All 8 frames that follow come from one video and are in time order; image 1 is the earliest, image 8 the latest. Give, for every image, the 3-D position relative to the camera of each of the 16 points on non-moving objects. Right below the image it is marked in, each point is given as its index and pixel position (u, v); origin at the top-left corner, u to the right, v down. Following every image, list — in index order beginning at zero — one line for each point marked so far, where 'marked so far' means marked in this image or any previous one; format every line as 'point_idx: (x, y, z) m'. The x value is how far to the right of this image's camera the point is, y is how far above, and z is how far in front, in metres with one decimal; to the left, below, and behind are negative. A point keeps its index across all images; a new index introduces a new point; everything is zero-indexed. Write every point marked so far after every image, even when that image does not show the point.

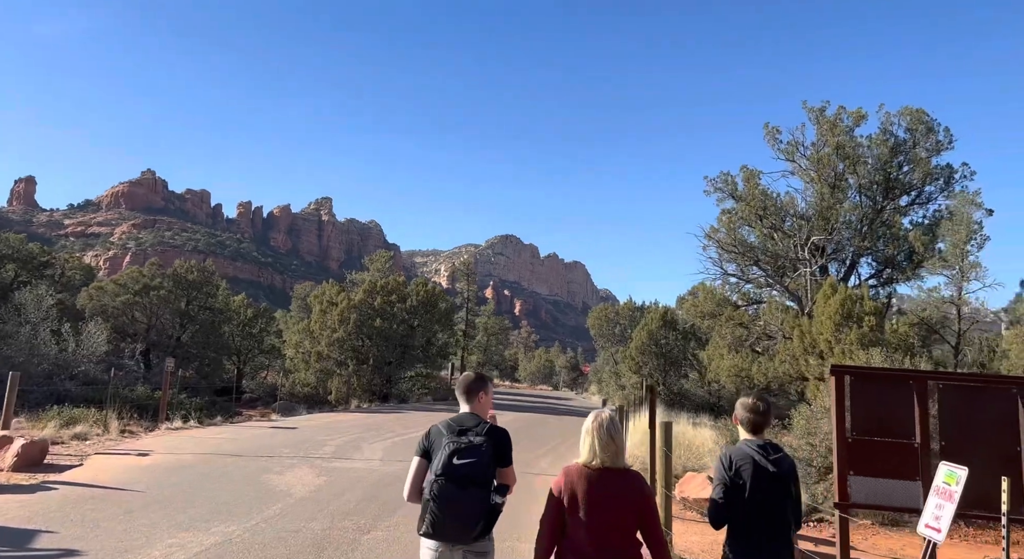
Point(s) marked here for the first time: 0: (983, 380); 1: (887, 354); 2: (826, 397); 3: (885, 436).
0: (+6.8, -1.5, +11.1) m
1: (+8.9, -1.8, +18.5) m
2: (+7.7, -2.8, +19.1) m
3: (+5.4, -2.2, +11.2) m
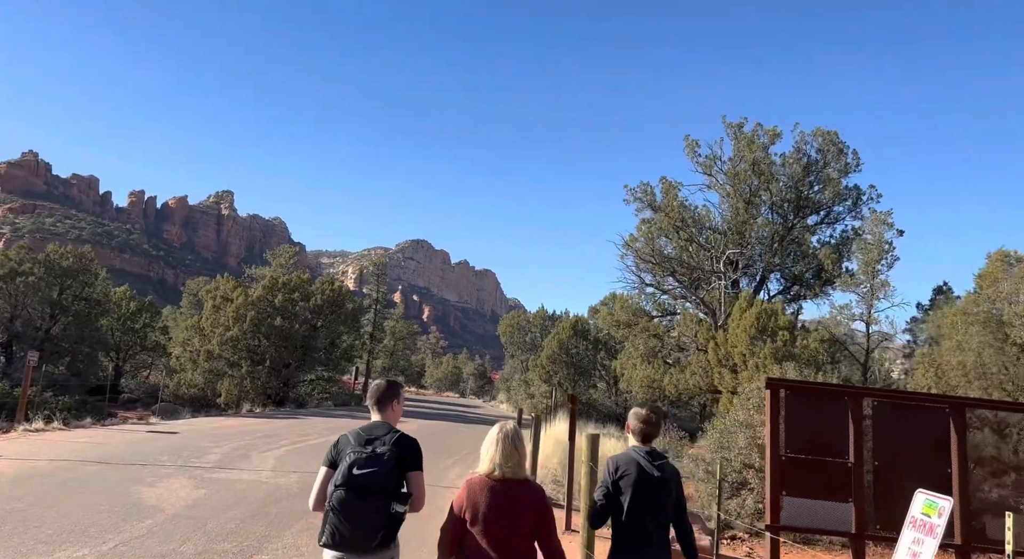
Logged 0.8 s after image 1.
0: (+5.7, -1.7, +10.8) m
1: (+6.9, -2.2, +18.4) m
2: (+5.5, -3.1, +18.9) m
3: (+4.2, -2.4, +10.8) m
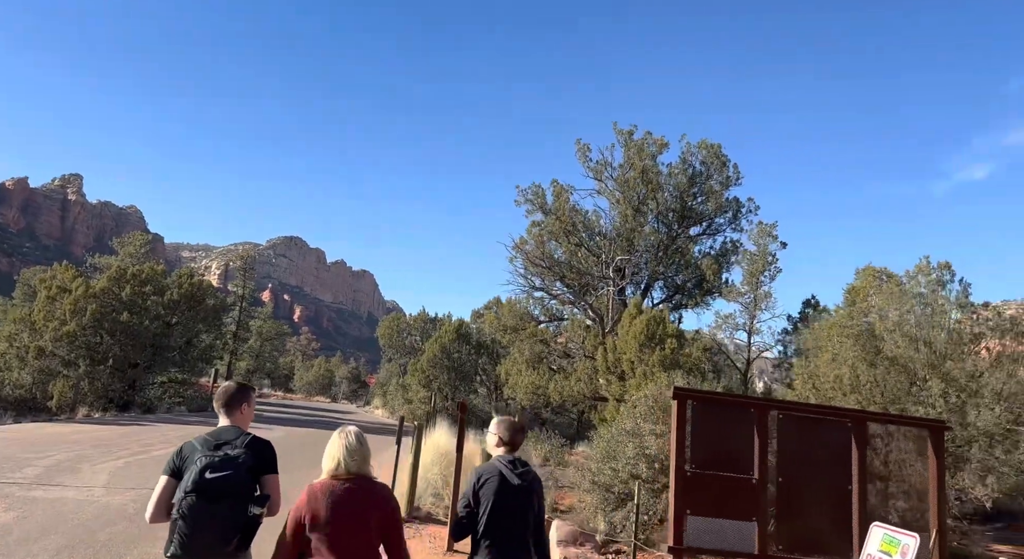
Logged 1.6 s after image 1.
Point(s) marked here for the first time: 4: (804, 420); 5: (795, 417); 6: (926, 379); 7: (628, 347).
0: (+4.2, -1.8, +10.5) m
1: (+4.2, -2.4, +18.2) m
2: (+2.7, -3.2, +18.4) m
3: (+2.7, -2.4, +10.2) m
4: (+3.9, -1.9, +10.5) m
5: (+3.8, -1.8, +10.5) m
6: (+8.7, -2.0, +16.6) m
7: (+3.0, -1.7, +19.9) m
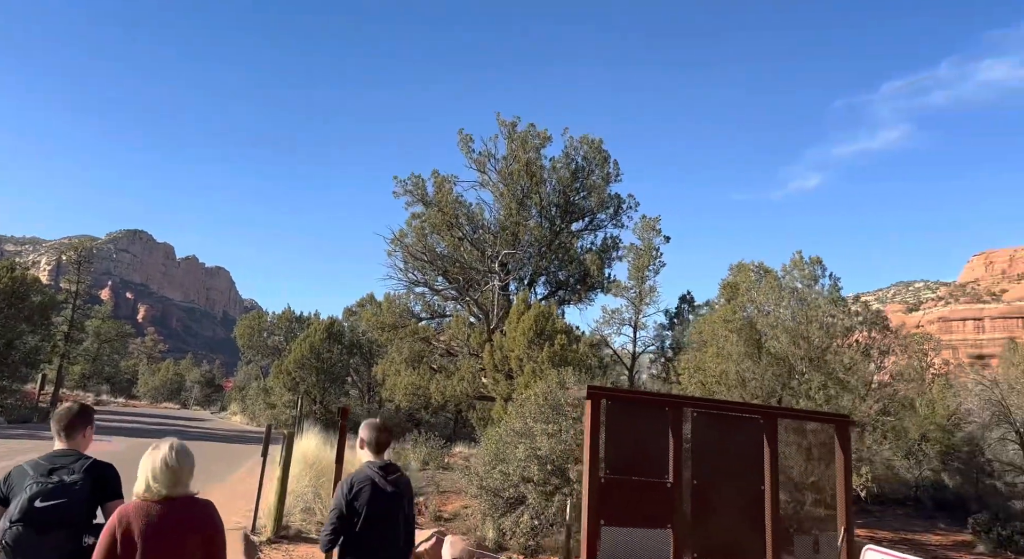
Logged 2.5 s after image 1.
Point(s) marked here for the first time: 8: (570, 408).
0: (+2.9, -1.7, +10.1) m
1: (+1.5, -2.2, +17.7) m
2: (+0.1, -3.1, +17.6) m
3: (+1.5, -2.3, +9.6) m
4: (+2.6, -1.8, +10.0) m
5: (+2.5, -1.7, +10.0) m
6: (+6.3, -1.9, +16.9) m
7: (+0.1, -1.6, +19.2) m
8: (+1.3, -2.8, +17.3) m
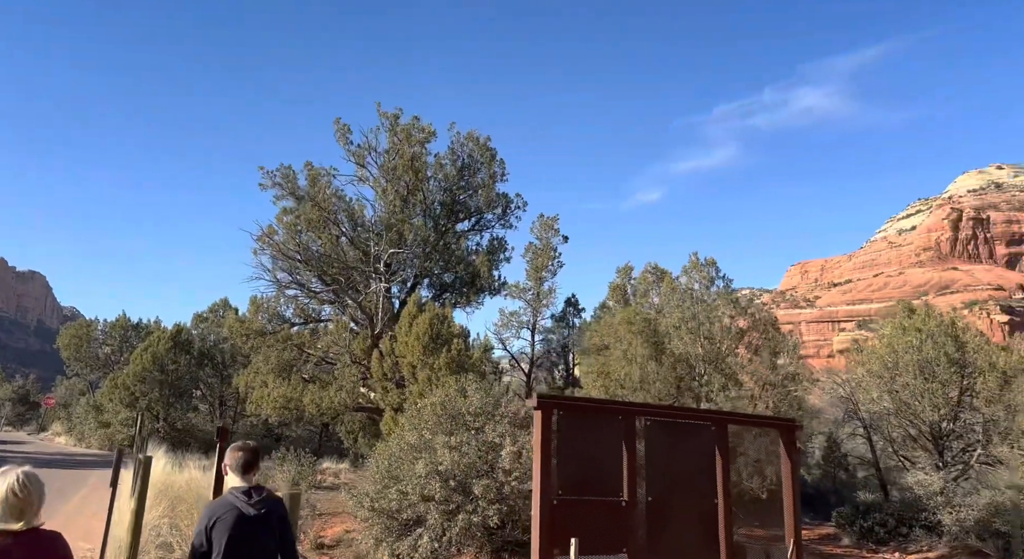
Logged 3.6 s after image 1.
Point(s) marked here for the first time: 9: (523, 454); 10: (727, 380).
0: (+2.1, -1.6, +9.4) m
1: (-0.7, -2.2, +16.6) m
2: (-2.1, -3.1, +16.2) m
3: (+0.9, -2.3, +8.6) m
4: (+1.9, -1.7, +9.3) m
5: (+1.8, -1.7, +9.2) m
6: (+4.1, -1.9, +16.7) m
7: (-2.4, -1.6, +17.7) m
8: (-0.8, -2.9, +16.1) m
9: (+0.2, -3.4, +15.3) m
10: (+4.5, -2.1, +16.5) m
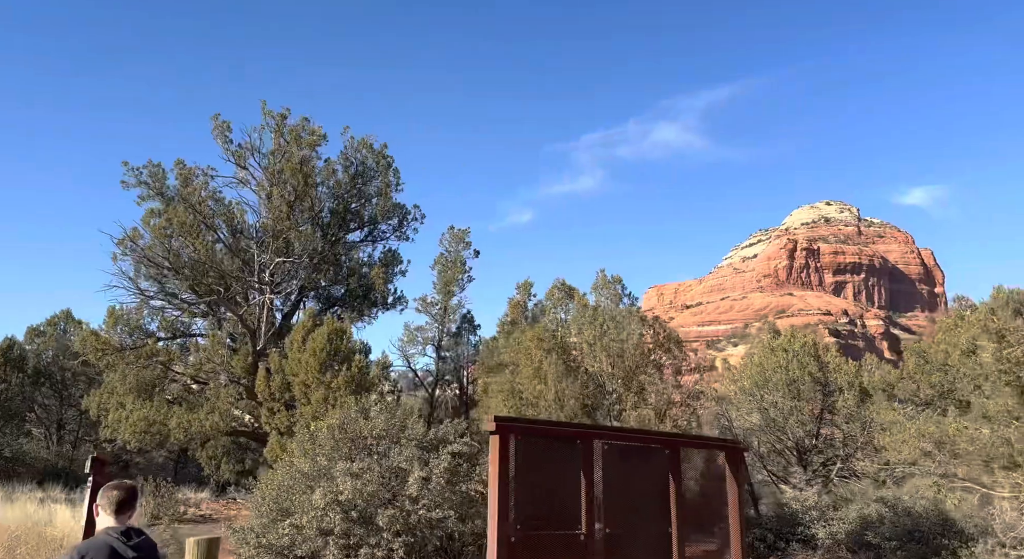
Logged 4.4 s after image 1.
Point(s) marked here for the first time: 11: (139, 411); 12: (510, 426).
0: (+1.5, -1.8, +8.8) m
1: (-2.6, -2.5, +15.3) m
2: (-3.9, -3.3, +14.7) m
3: (+0.4, -2.4, +7.8) m
4: (+1.2, -1.9, +8.6) m
5: (+1.2, -1.8, +8.6) m
6: (+2.1, -2.3, +16.4) m
7: (-4.4, -1.9, +16.2) m
8: (-2.6, -3.1, +14.8) m
9: (-1.5, -3.6, +14.2) m
10: (+2.6, -2.5, +16.2) m
11: (-8.7, -3.1, +18.4) m
12: (0.0, -1.4, +7.6) m
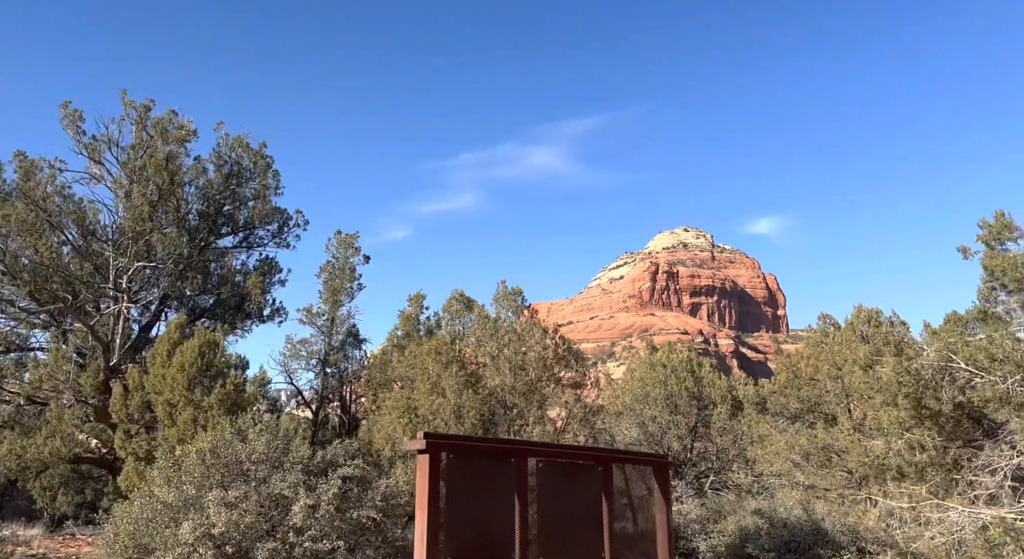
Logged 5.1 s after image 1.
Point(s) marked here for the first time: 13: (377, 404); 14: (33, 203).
0: (+0.7, -1.8, +8.0) m
1: (-4.4, -2.6, +13.8) m
2: (-5.7, -3.4, +12.9) m
3: (-0.2, -2.4, +6.8) m
4: (+0.5, -1.9, +7.8) m
5: (+0.4, -1.8, +7.8) m
6: (0.0, -2.5, +15.6) m
7: (-6.4, -1.9, +14.4) m
8: (-4.4, -3.2, +13.3) m
9: (-3.2, -3.7, +12.8) m
10: (+0.5, -2.7, +15.5) m
11: (-11.0, -3.2, +15.7) m
12: (-0.6, -1.4, +6.6) m
13: (-3.0, -2.8, +17.8) m
14: (-10.9, +1.7, +17.5) m
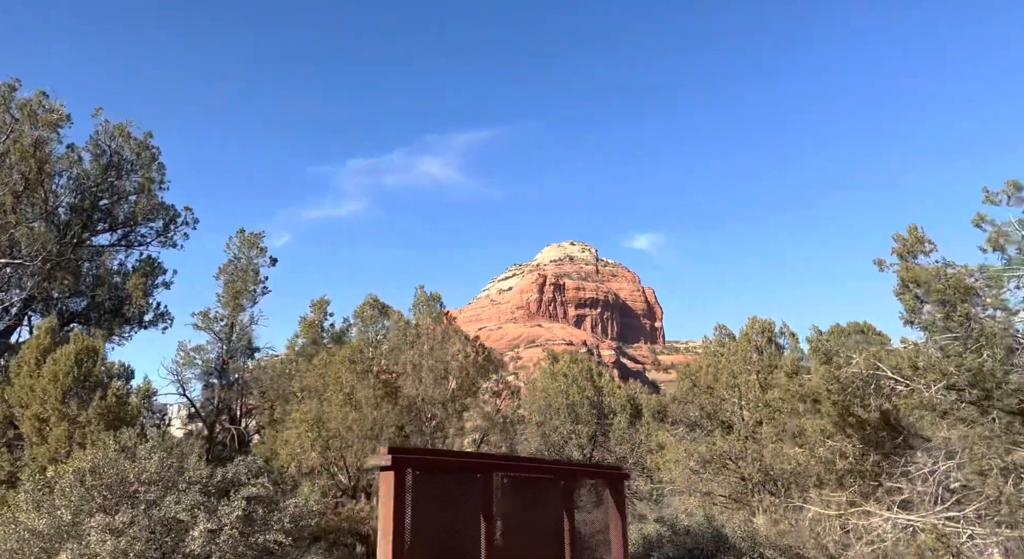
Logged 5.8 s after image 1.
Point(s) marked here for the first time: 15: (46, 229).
0: (+0.3, -1.8, +7.3) m
1: (-5.7, -2.6, +12.3) m
2: (-6.7, -3.3, +11.2) m
3: (-0.5, -2.3, +6.0) m
4: (+0.1, -1.9, +7.1) m
5: (0.0, -1.8, +7.0) m
6: (-1.5, -2.6, +14.7) m
7: (-7.7, -1.9, +12.6) m
8: (-5.6, -3.1, +11.7) m
9: (-4.3, -3.7, +11.5) m
10: (-1.0, -2.8, +14.7) m
11: (-12.4, -3.1, +13.2) m
12: (-0.8, -1.3, +5.8) m
13: (-4.9, -2.9, +16.4) m
14: (-12.6, +1.8, +15.0) m
15: (-10.2, +1.1, +17.2) m
